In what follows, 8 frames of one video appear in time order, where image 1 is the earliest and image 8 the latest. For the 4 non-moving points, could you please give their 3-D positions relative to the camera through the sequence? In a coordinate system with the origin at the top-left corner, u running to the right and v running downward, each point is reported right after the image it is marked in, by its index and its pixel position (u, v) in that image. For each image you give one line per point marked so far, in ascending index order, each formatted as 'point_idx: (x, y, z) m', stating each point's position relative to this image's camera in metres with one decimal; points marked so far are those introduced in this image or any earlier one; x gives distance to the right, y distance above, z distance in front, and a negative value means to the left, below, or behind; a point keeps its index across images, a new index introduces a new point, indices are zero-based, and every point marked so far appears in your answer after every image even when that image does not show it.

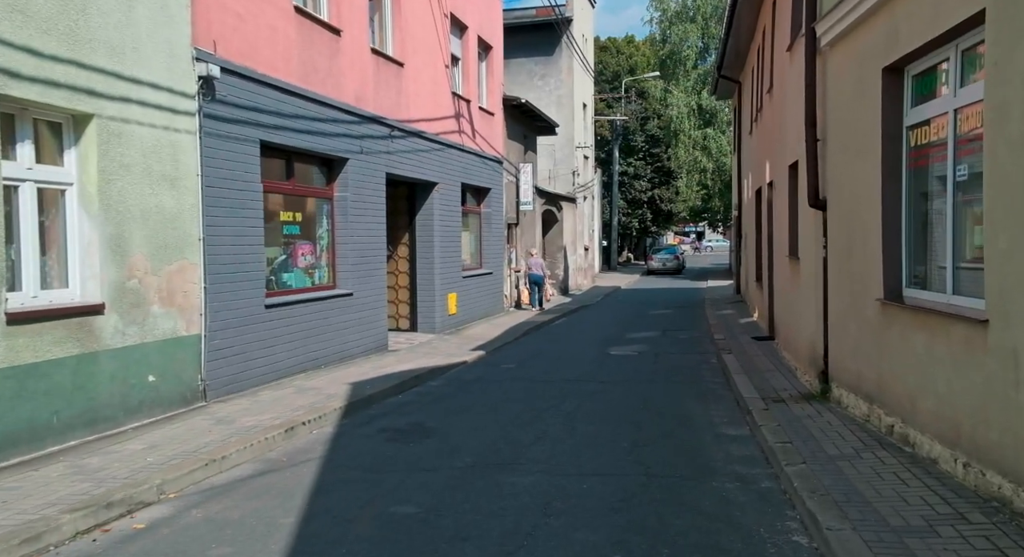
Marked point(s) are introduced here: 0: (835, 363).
0: (+3.2, -0.8, +9.0) m
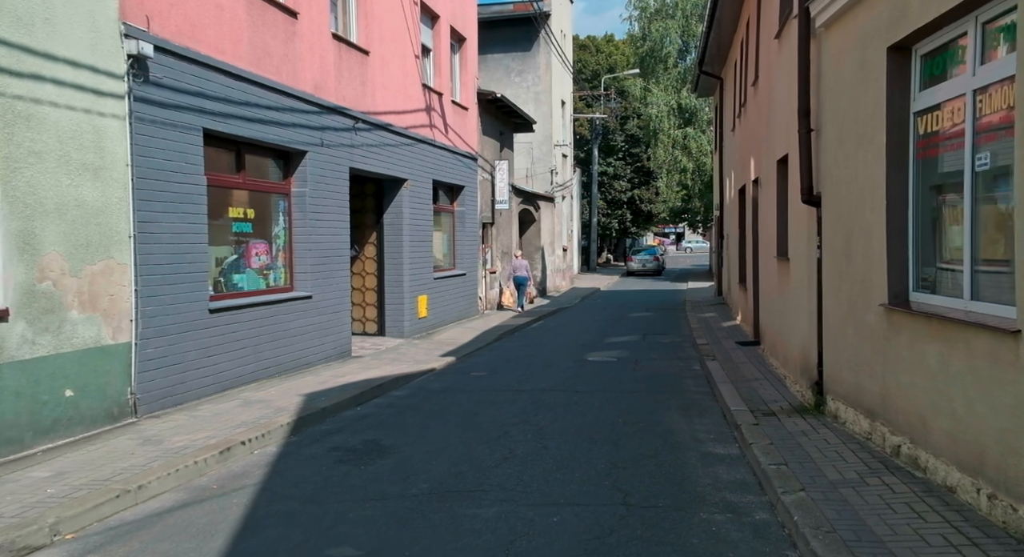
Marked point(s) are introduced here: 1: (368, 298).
0: (+2.9, -0.9, +8.2) m
1: (-2.6, -0.4, +16.5) m
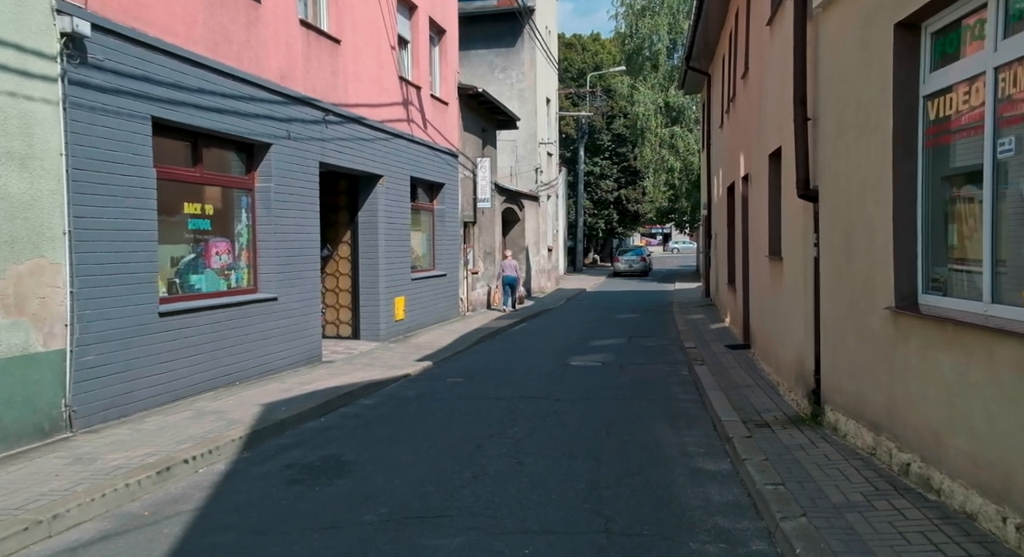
0: (+2.7, -0.9, +7.6) m
1: (-3.0, -0.4, +15.8) m
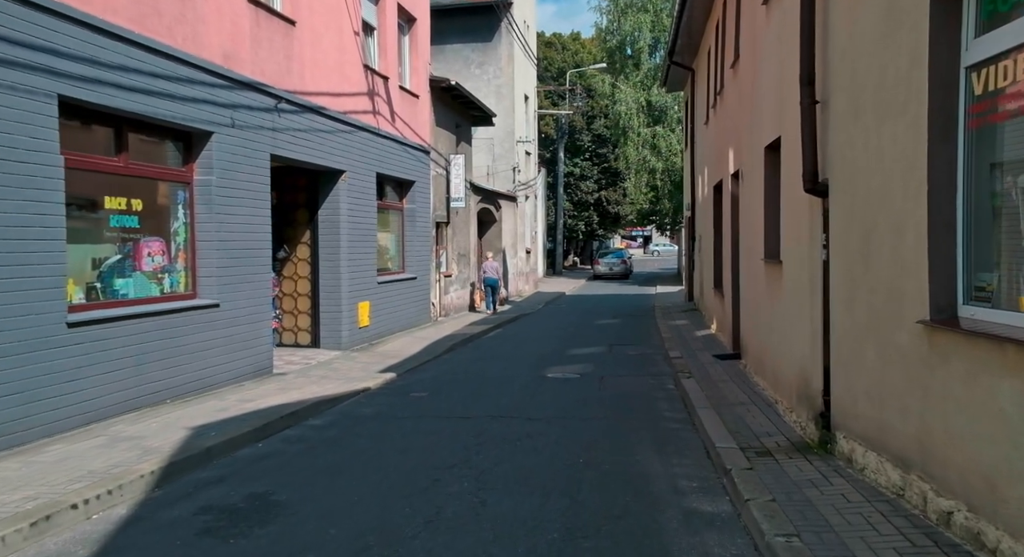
0: (+2.4, -0.9, +6.6) m
1: (-3.4, -0.4, +14.7) m
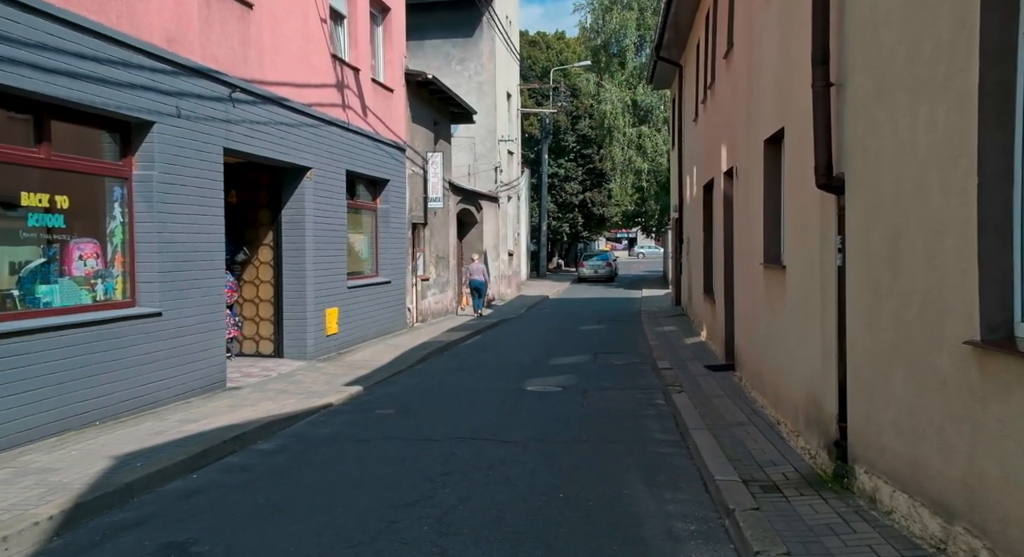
0: (+2.2, -1.0, +5.7) m
1: (-3.8, -0.5, +13.7) m
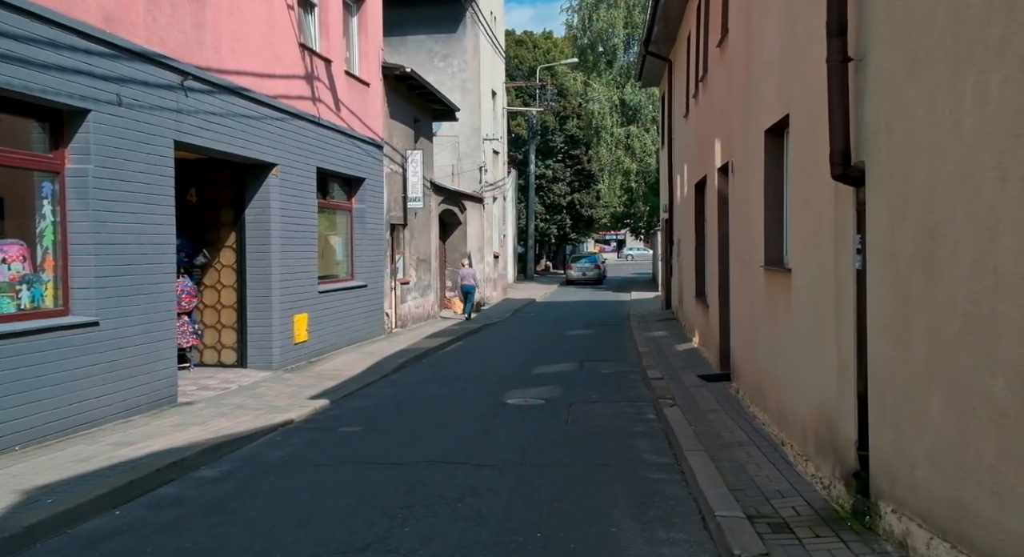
0: (+2.0, -1.0, +4.8) m
1: (-4.0, -0.6, +12.7) m
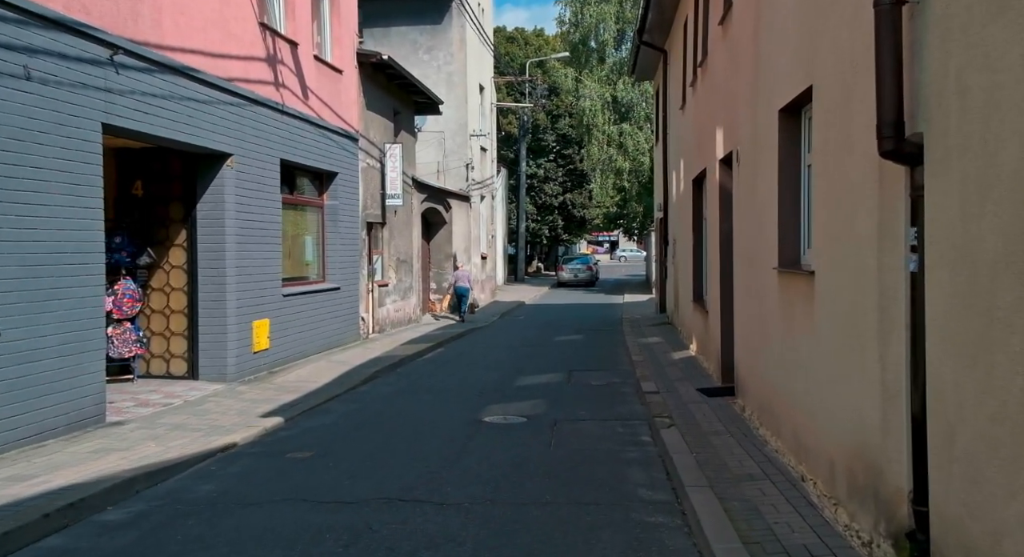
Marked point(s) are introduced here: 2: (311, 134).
0: (+1.8, -1.0, +3.6) m
1: (-4.3, -0.6, +11.5) m
2: (-3.2, +2.3, +14.3) m
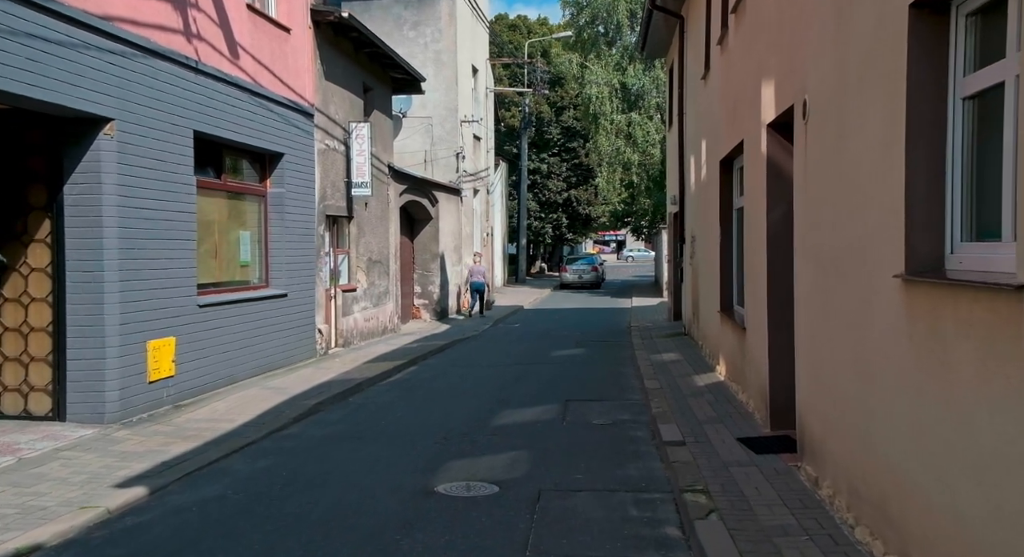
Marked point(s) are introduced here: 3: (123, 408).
0: (+1.5, -1.1, +0.7) m
1: (-4.5, -0.7, +8.7) m
2: (-3.4, +2.2, +11.4) m
3: (-3.7, -1.2, +8.7) m
